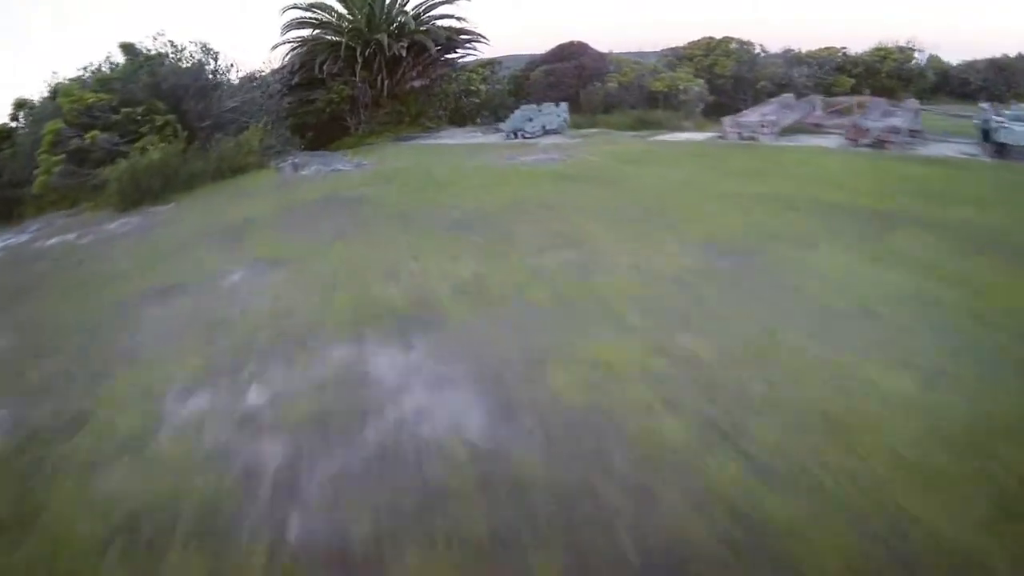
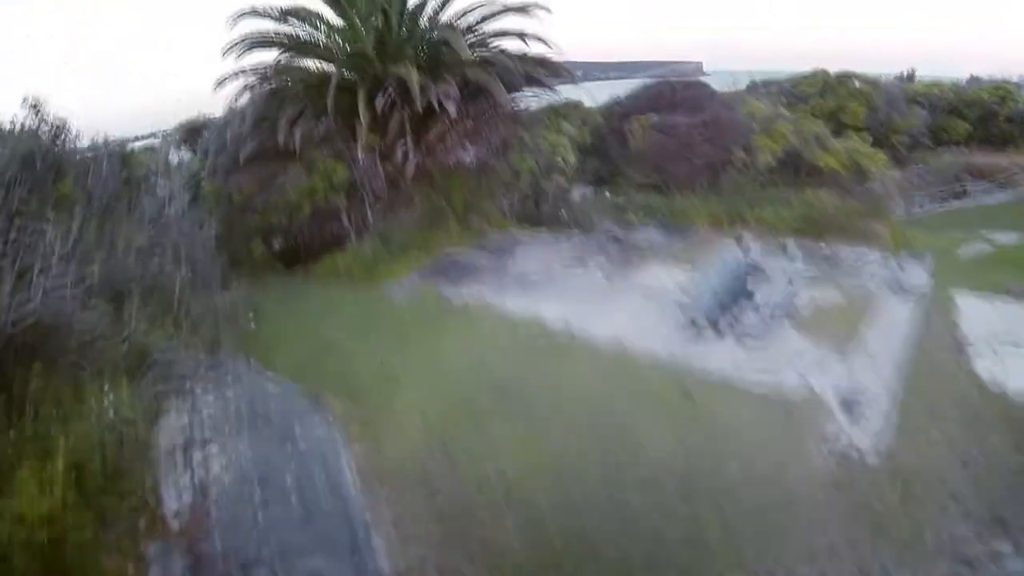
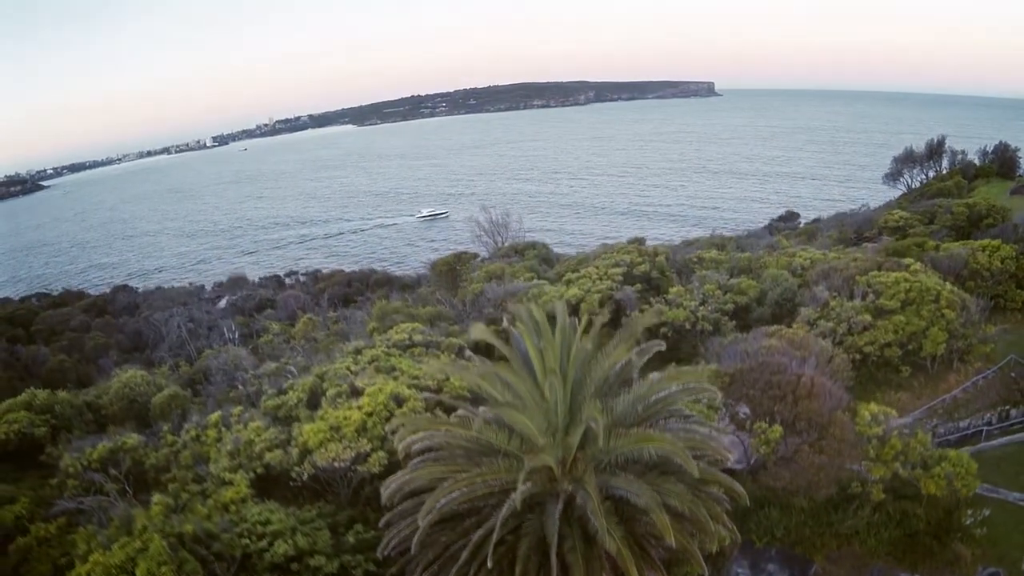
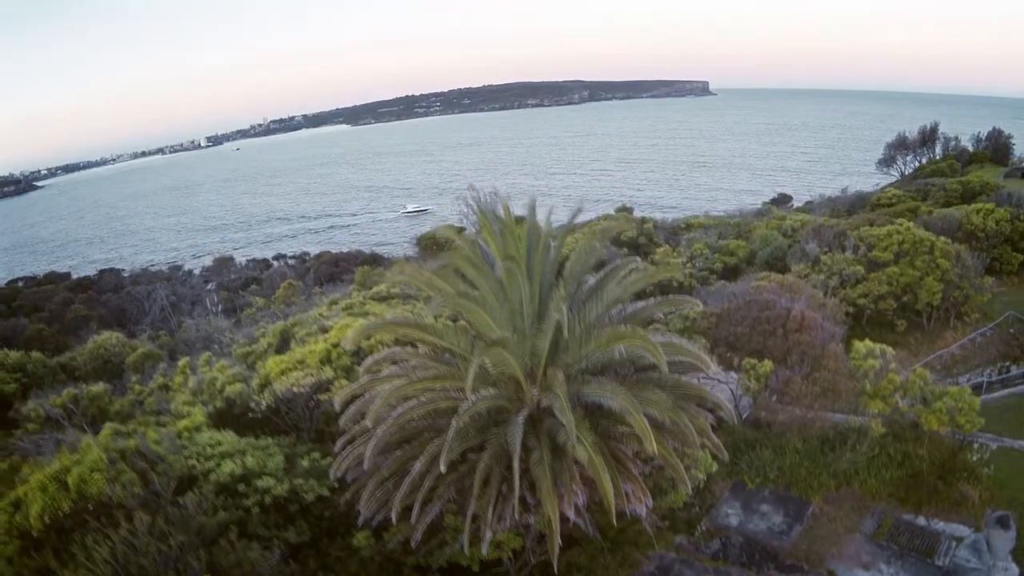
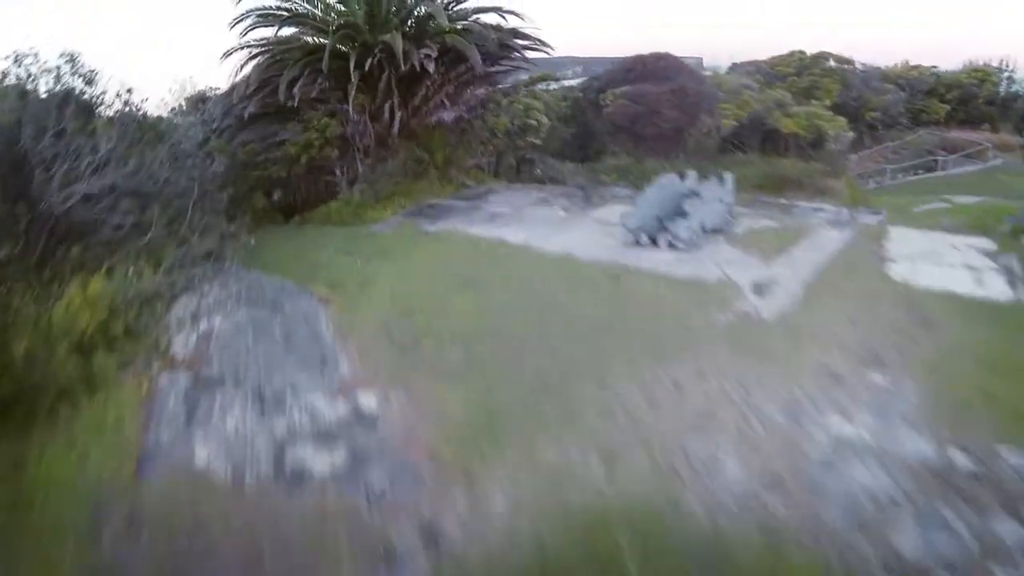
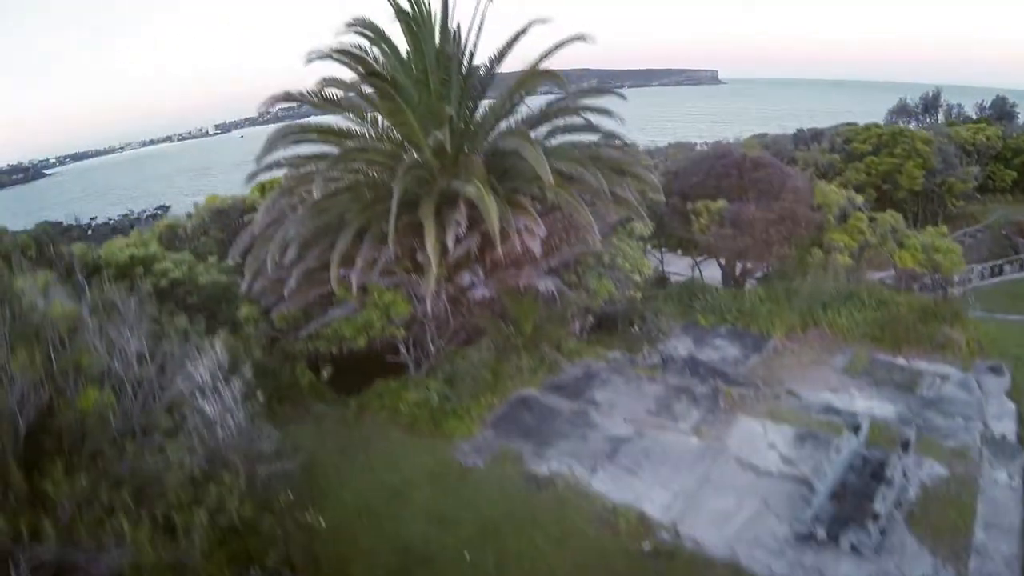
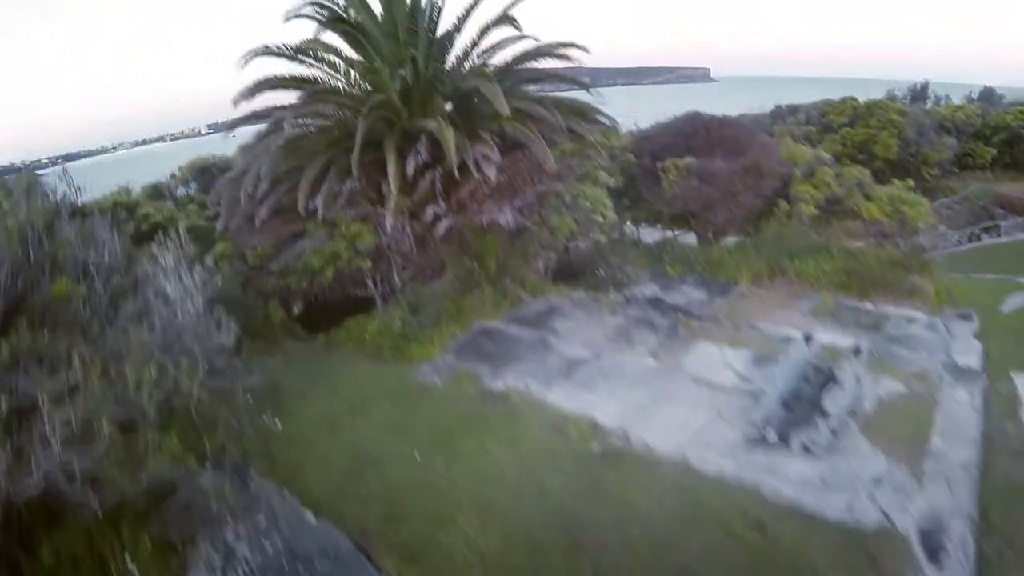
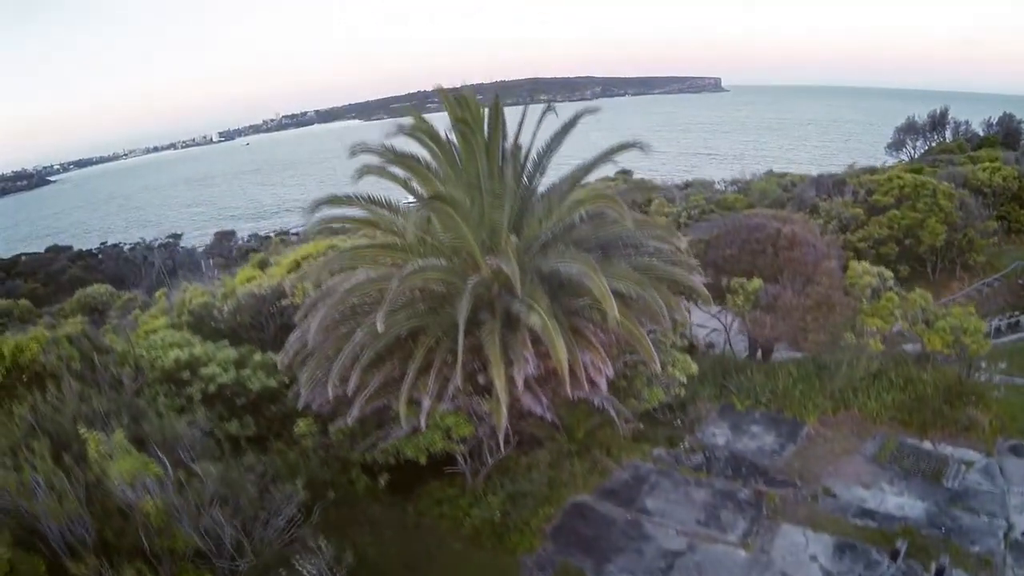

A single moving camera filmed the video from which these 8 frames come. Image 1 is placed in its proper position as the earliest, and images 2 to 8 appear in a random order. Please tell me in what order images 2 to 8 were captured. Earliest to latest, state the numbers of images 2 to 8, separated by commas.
5, 2, 7, 6, 8, 4, 3
